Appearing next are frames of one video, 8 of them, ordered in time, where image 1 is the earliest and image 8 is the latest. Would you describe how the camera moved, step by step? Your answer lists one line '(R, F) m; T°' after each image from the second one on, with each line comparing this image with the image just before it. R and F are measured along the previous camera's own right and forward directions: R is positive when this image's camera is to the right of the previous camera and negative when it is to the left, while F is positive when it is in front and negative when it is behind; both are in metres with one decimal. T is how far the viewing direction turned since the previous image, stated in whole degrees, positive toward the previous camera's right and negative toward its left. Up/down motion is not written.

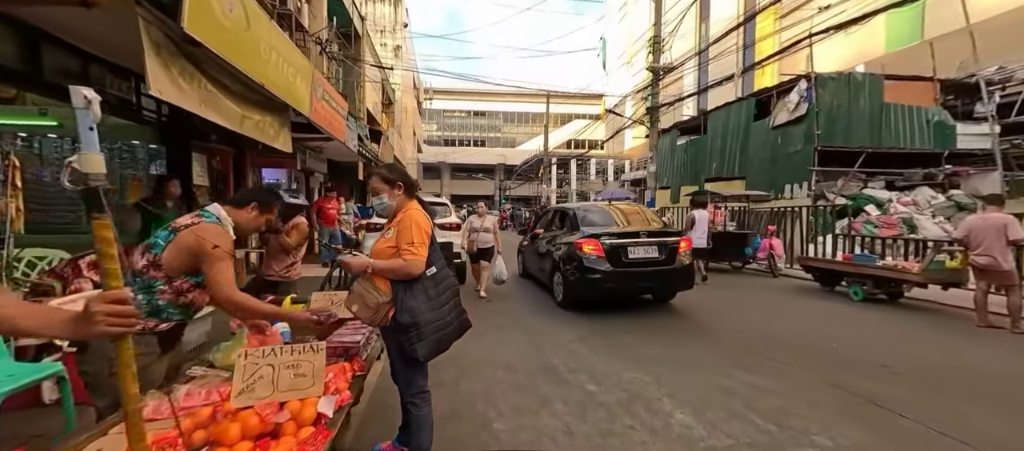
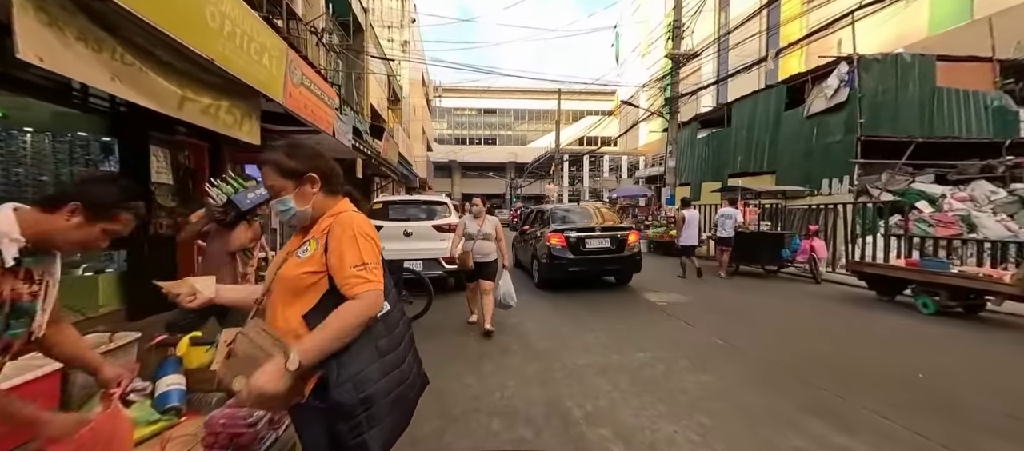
(+0.1, +1.0) m; -2°
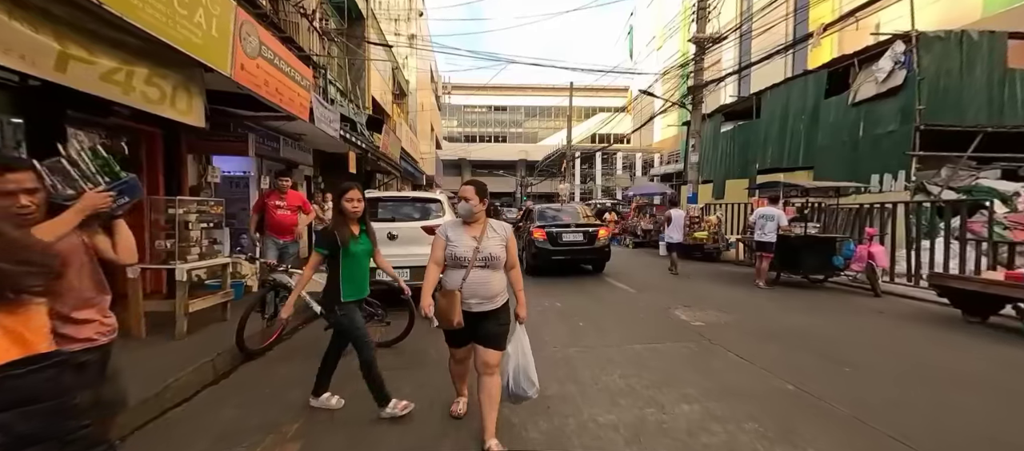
(+0.1, +1.2) m; -2°
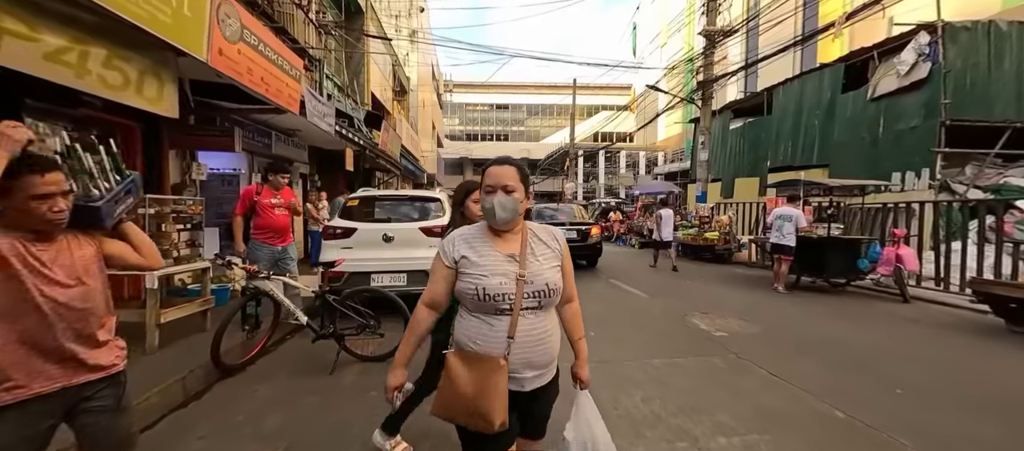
(-0.1, +0.5) m; 0°
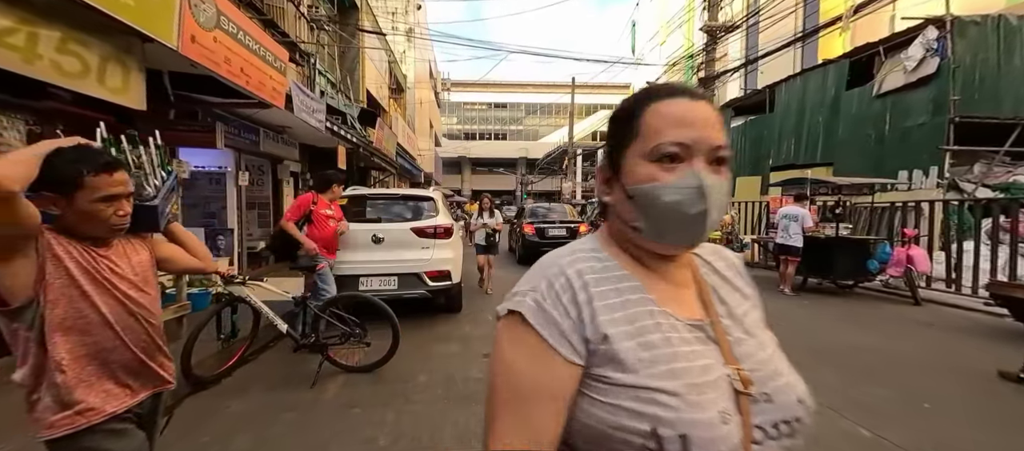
(0.0, +0.3) m; 0°
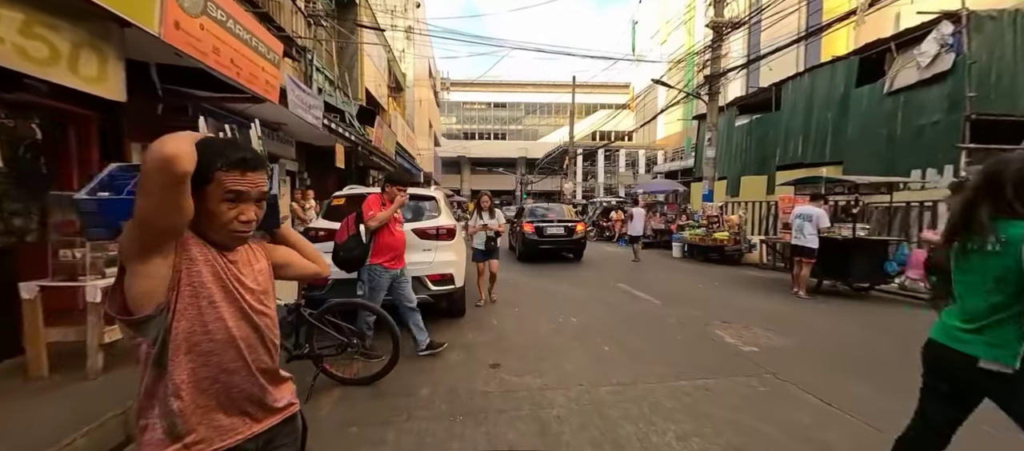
(-0.1, +0.3) m; 0°
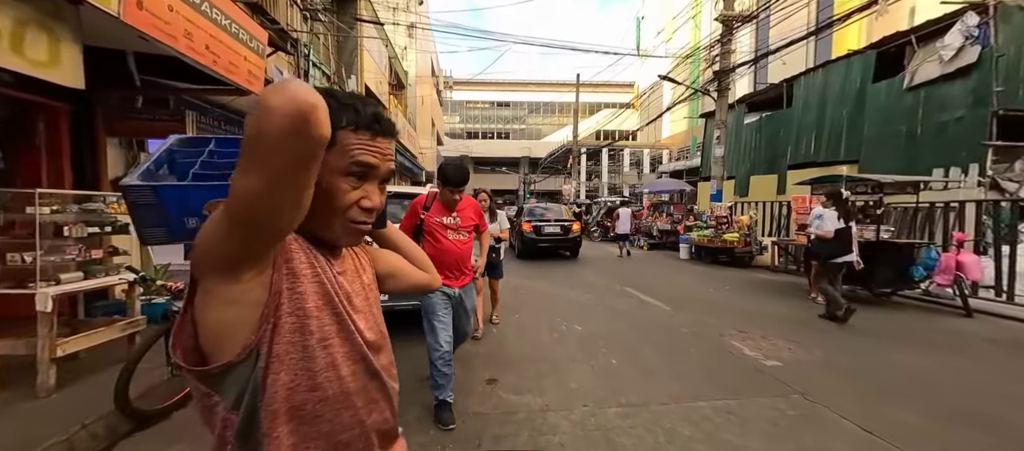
(0.0, +0.4) m; -1°
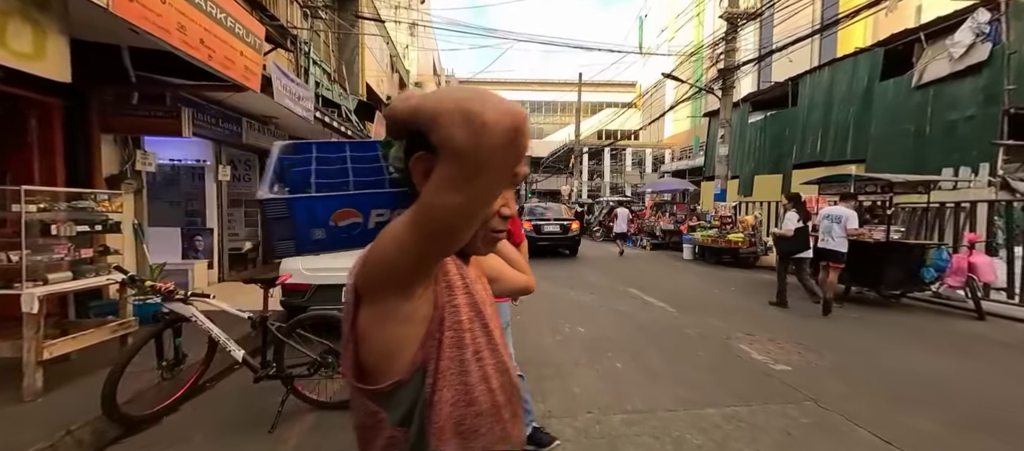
(0.0, +0.1) m; 0°
